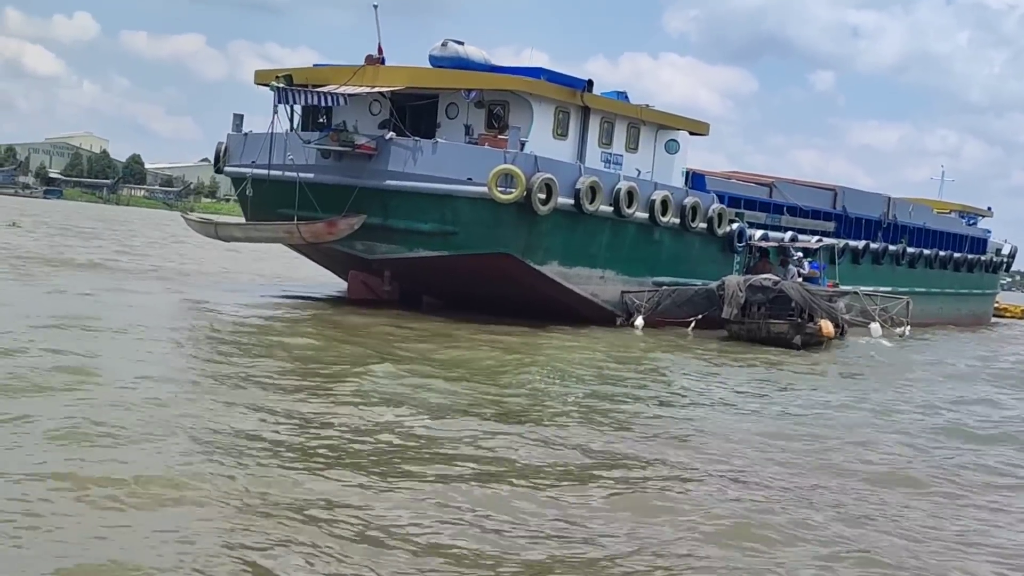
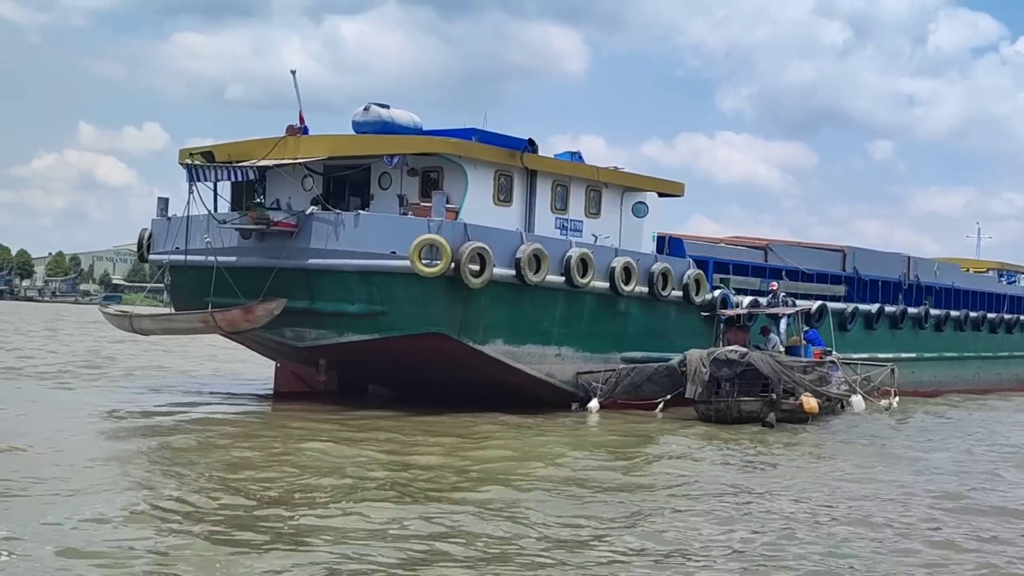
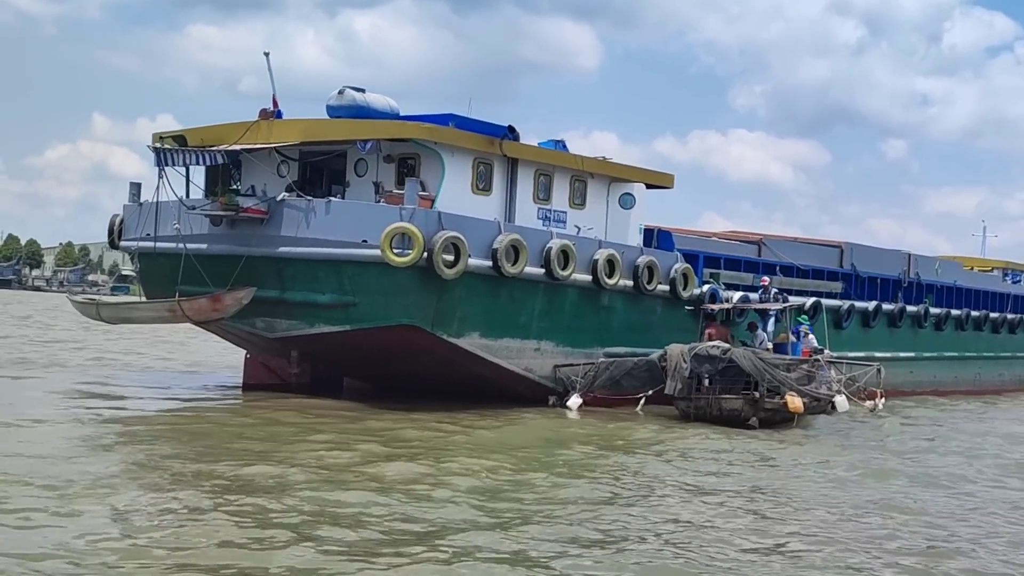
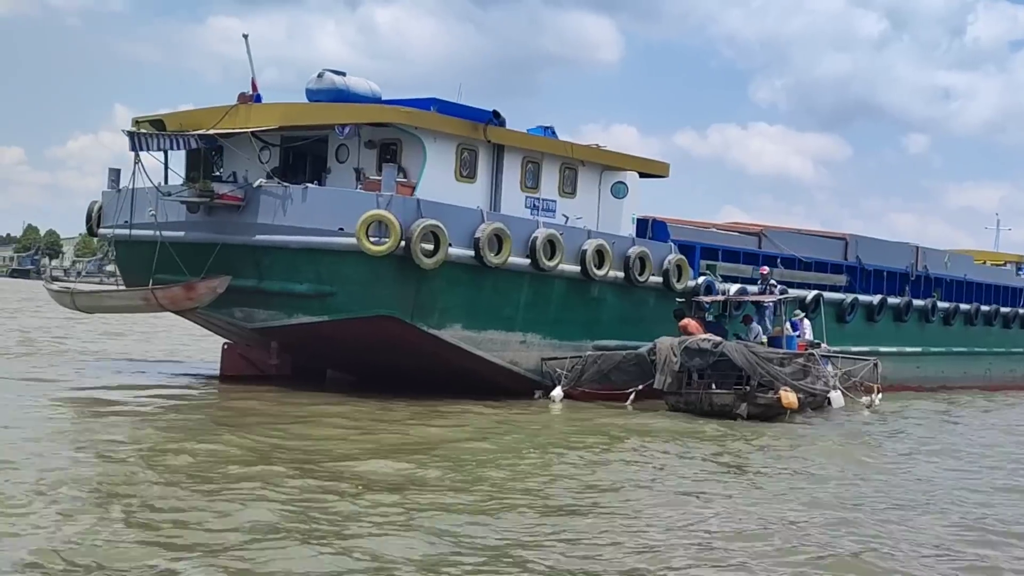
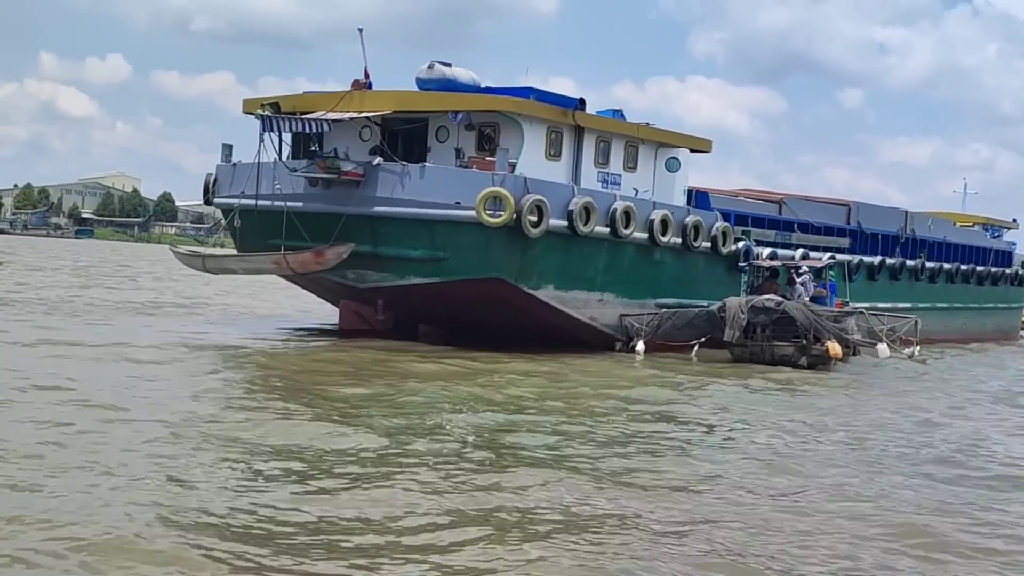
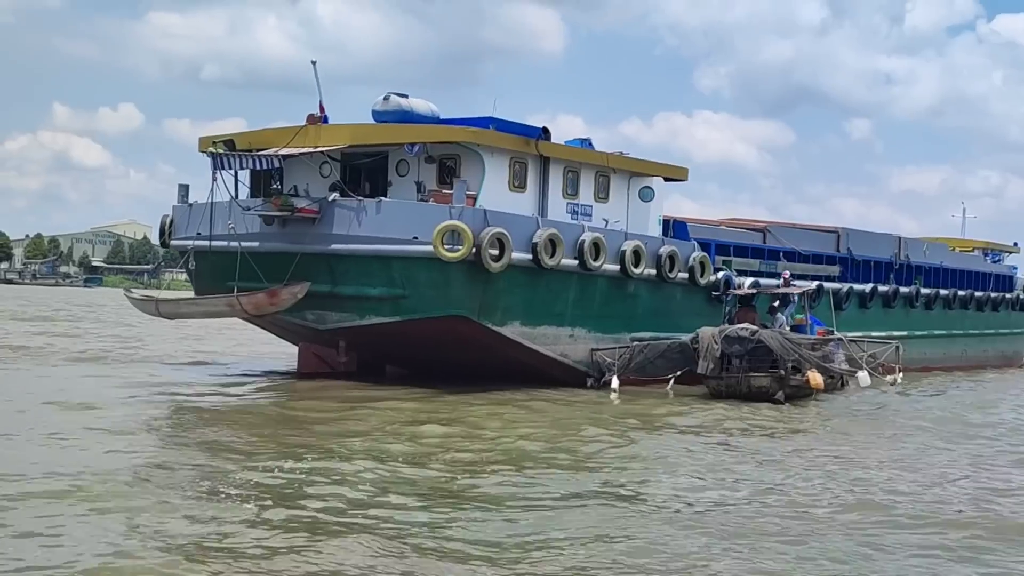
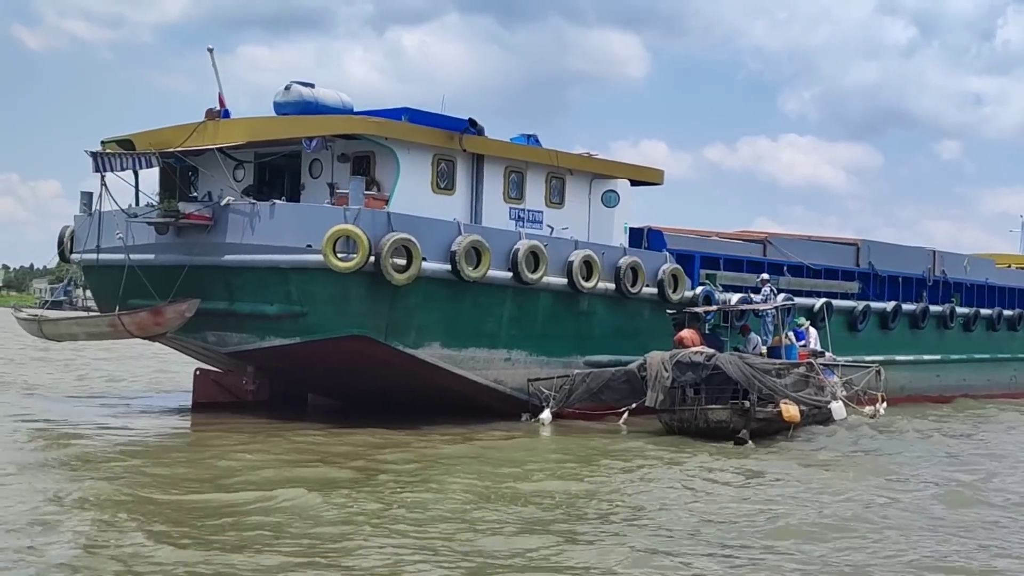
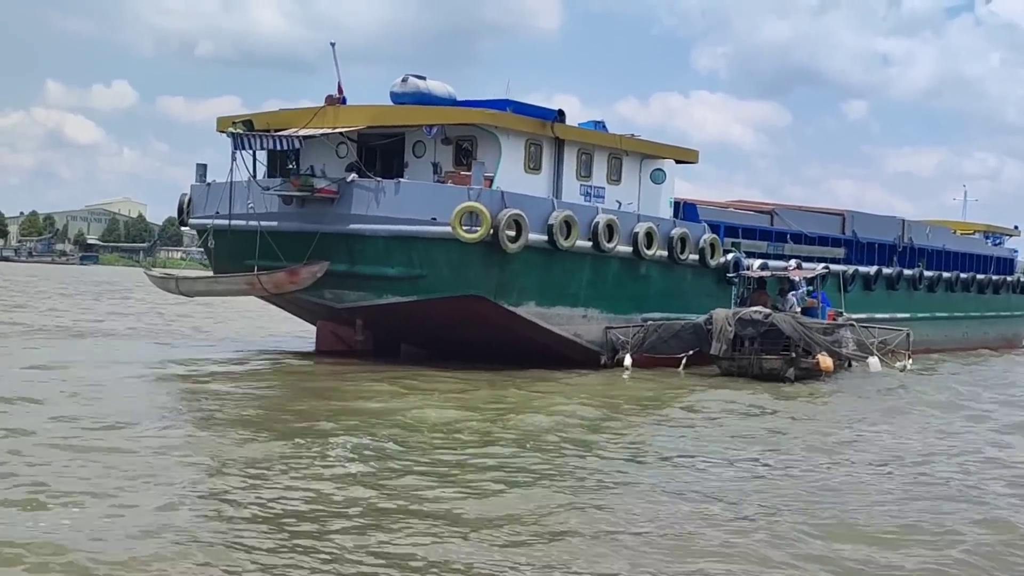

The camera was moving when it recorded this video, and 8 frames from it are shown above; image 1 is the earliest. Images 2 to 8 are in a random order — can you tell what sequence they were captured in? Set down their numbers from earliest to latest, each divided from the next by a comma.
5, 8, 6, 2, 3, 4, 7
